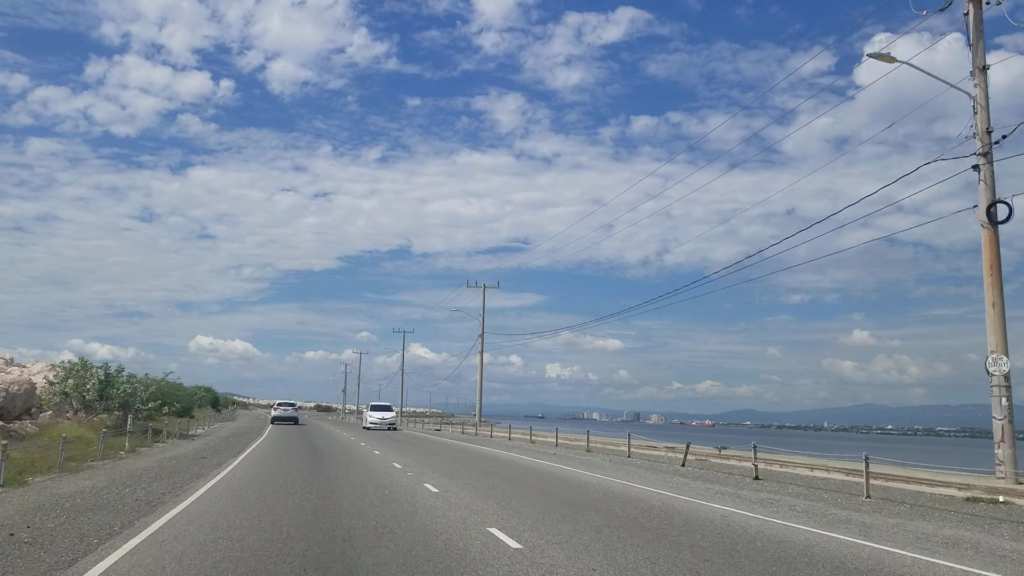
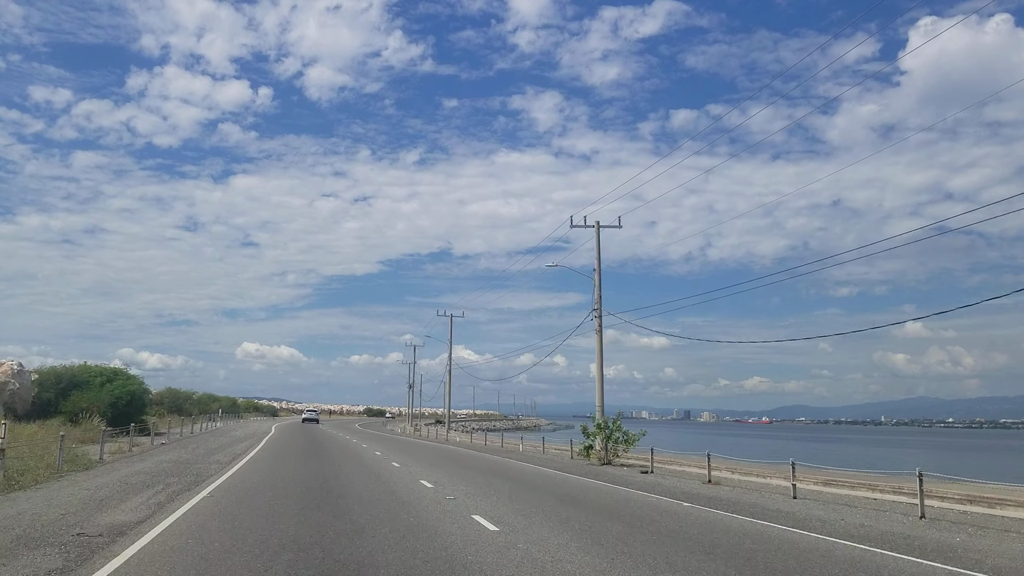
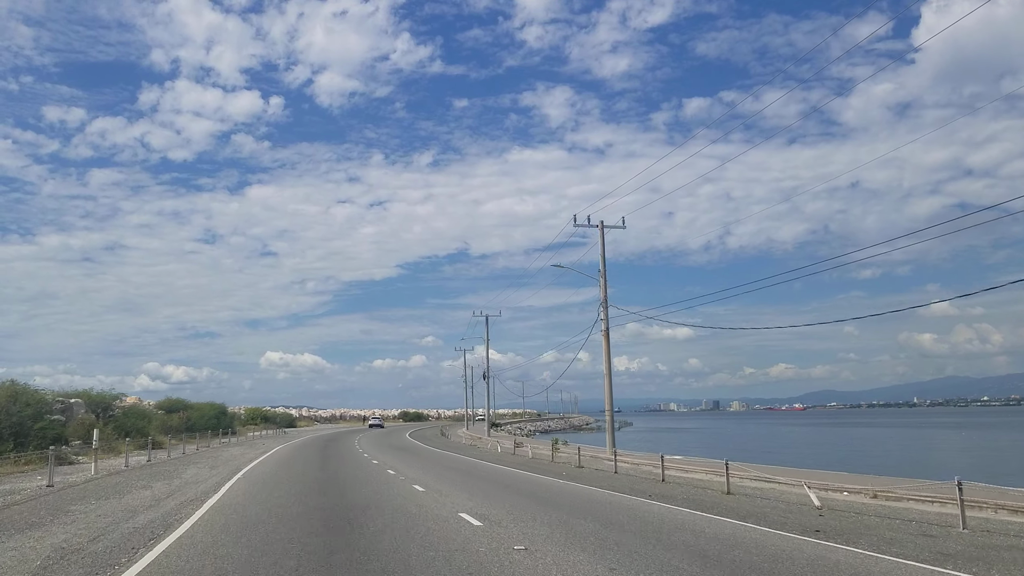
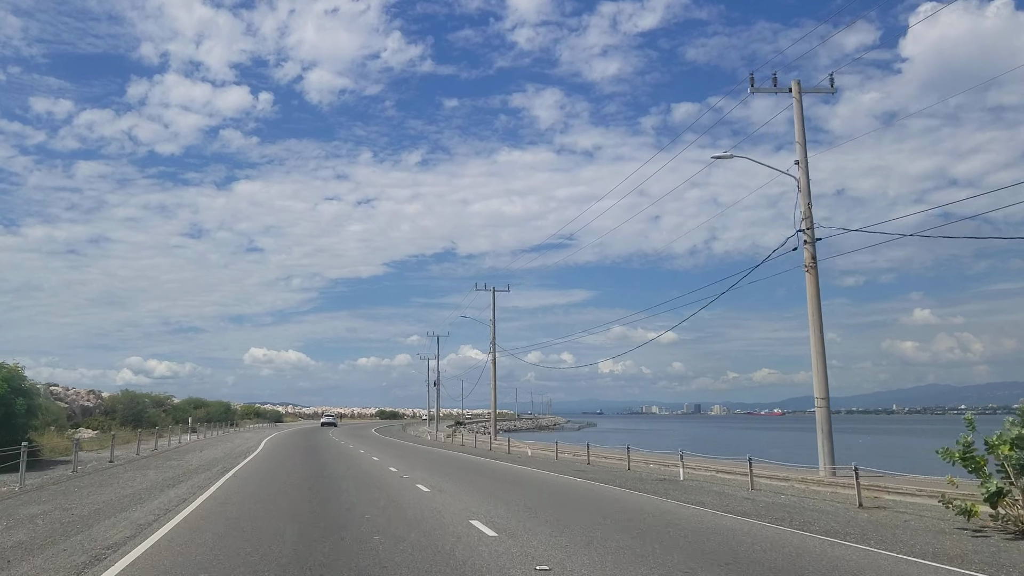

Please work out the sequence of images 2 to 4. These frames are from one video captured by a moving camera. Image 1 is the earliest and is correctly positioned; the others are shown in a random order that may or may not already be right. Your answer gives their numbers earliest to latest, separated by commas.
2, 4, 3
